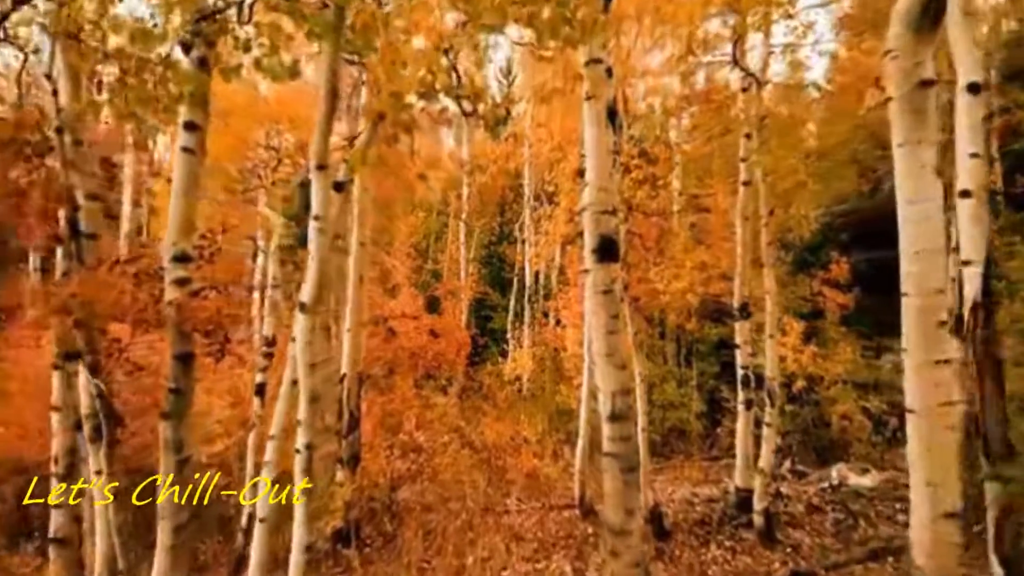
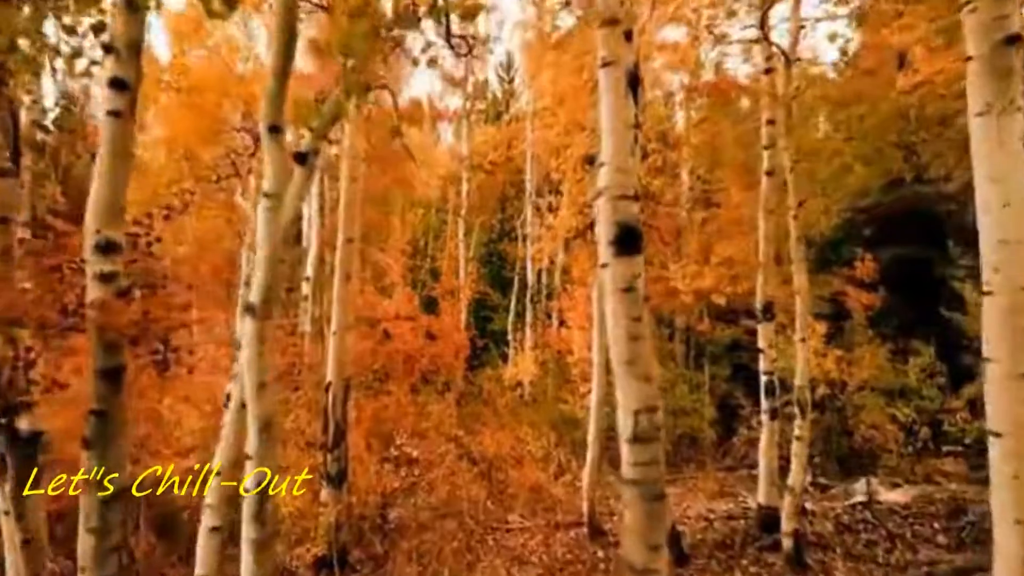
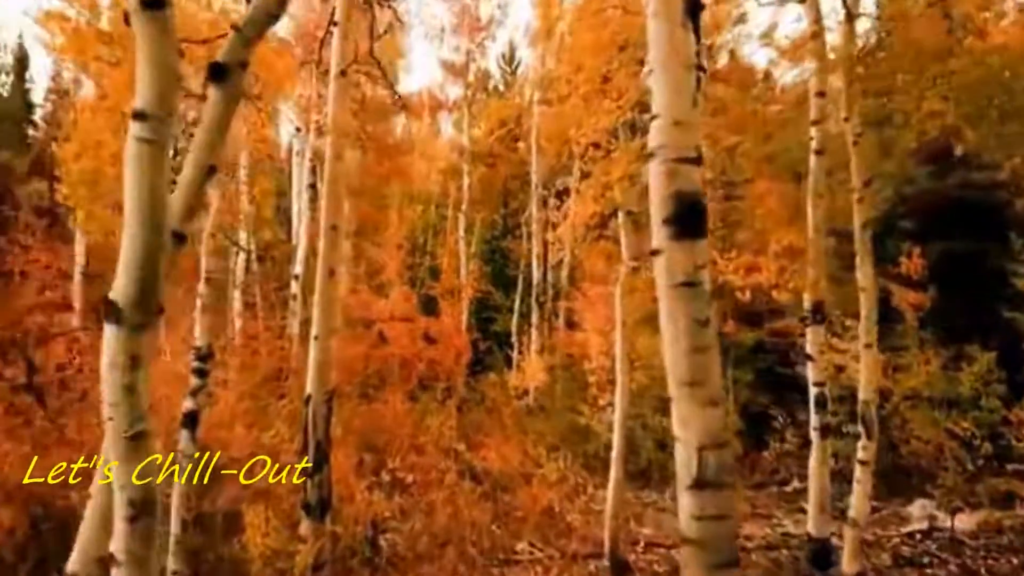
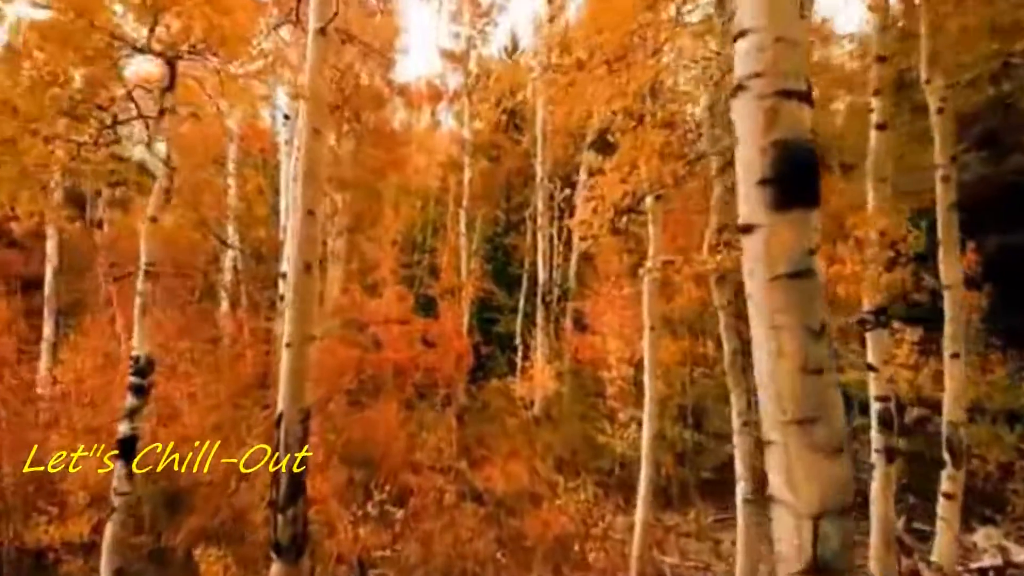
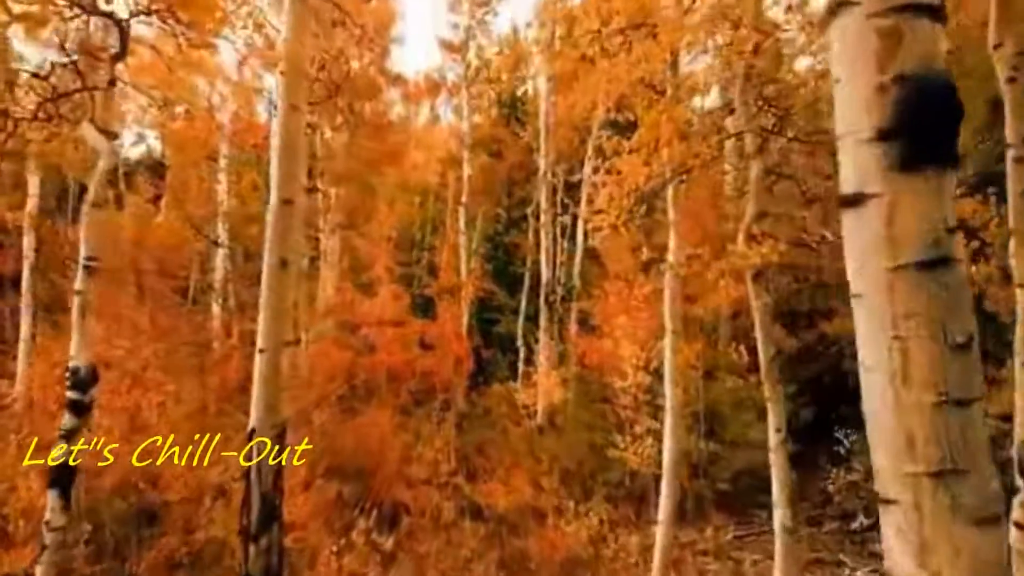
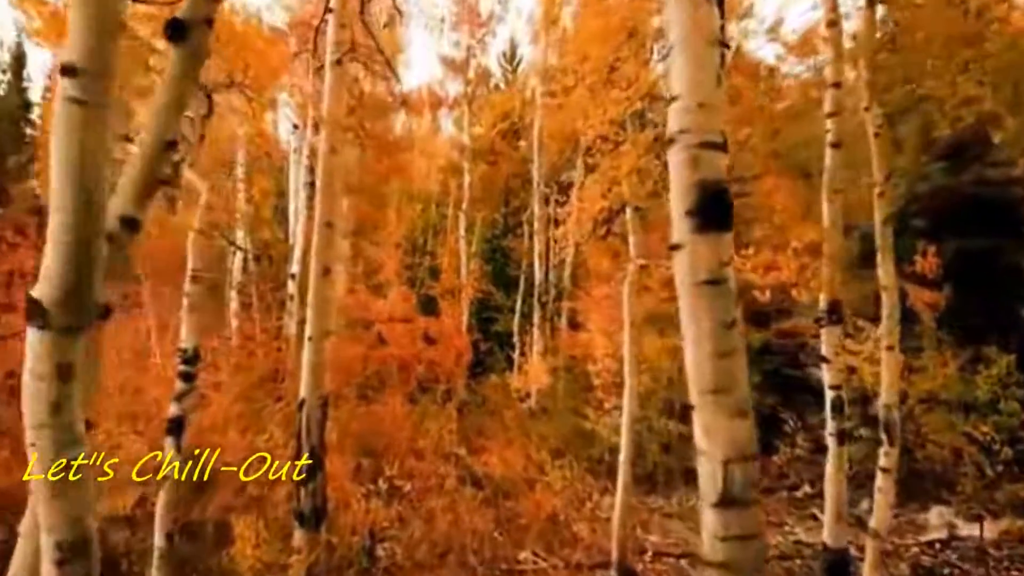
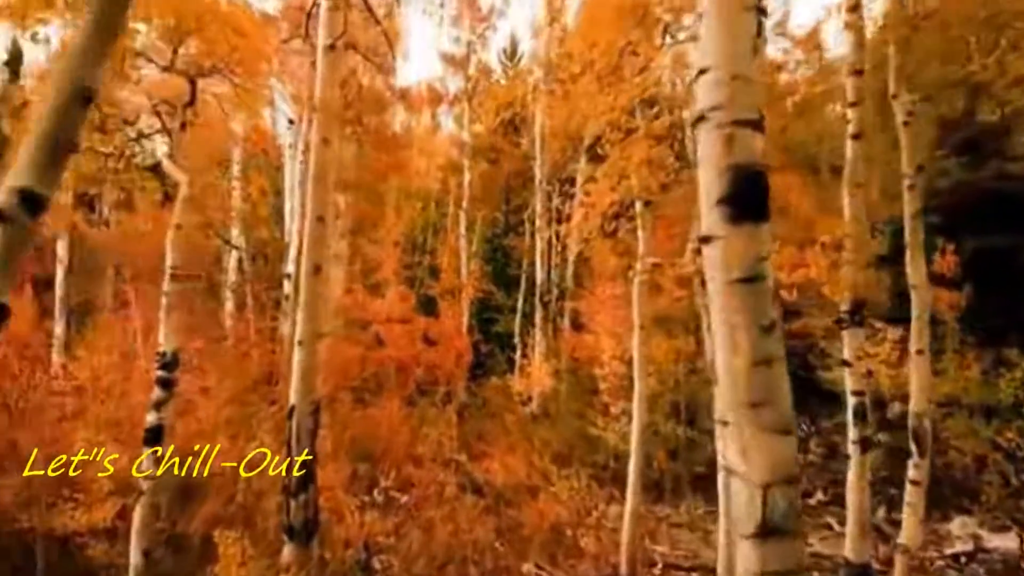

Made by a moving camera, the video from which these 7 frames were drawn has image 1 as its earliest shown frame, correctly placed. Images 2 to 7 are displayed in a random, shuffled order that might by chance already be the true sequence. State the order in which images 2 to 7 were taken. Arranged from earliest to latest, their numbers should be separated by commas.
2, 3, 6, 7, 4, 5
